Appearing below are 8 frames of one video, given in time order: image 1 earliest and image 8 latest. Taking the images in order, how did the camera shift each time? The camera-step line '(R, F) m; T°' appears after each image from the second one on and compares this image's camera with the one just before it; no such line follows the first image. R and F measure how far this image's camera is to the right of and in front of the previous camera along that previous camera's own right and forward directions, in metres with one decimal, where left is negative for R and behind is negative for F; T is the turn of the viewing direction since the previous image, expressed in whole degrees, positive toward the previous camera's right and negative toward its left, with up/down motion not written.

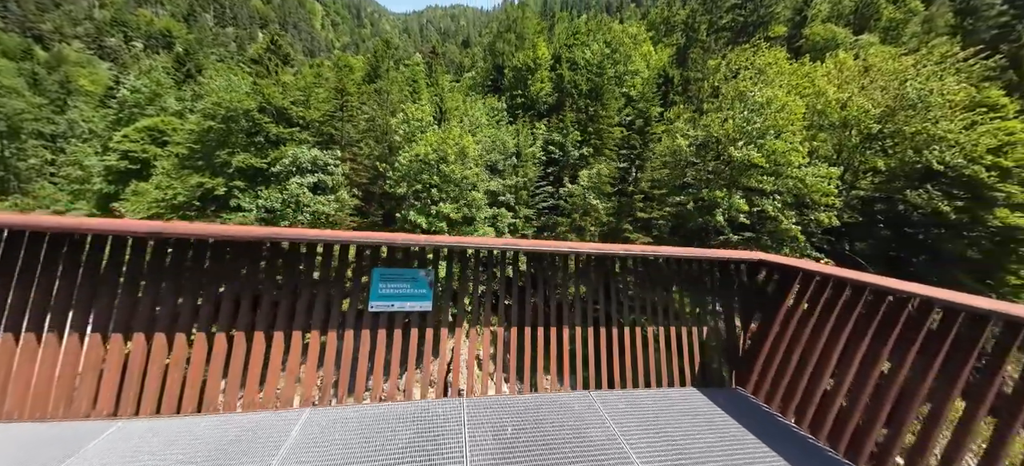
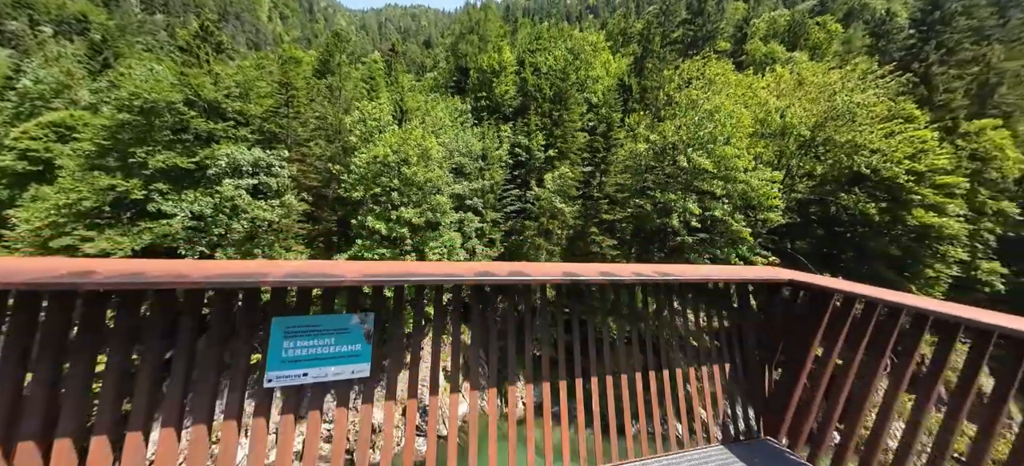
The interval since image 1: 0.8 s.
(-0.5, +0.3) m; +7°
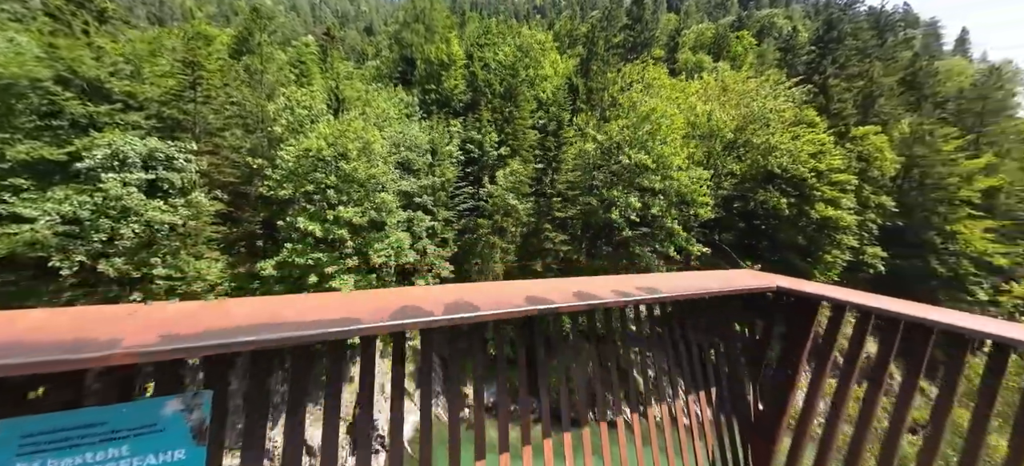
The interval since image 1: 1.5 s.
(-0.8, +0.3) m; +10°
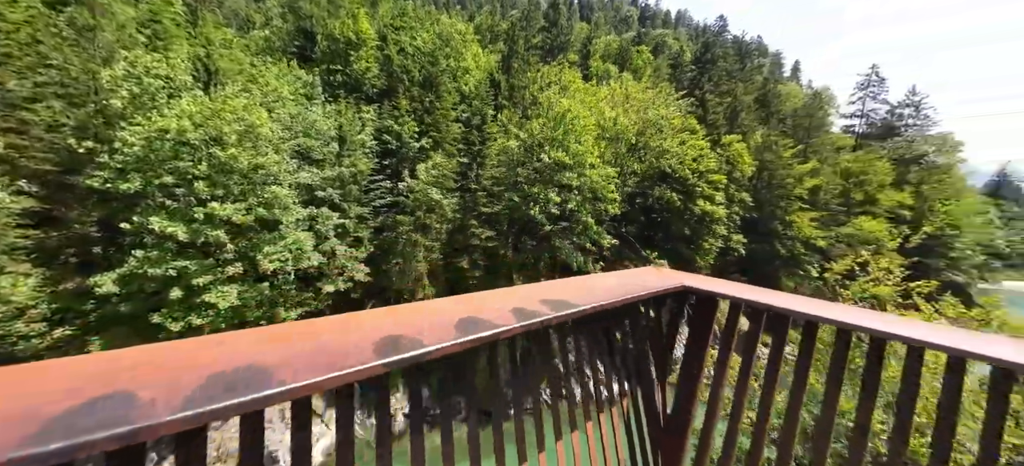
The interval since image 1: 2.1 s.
(-1.3, +0.5) m; +16°
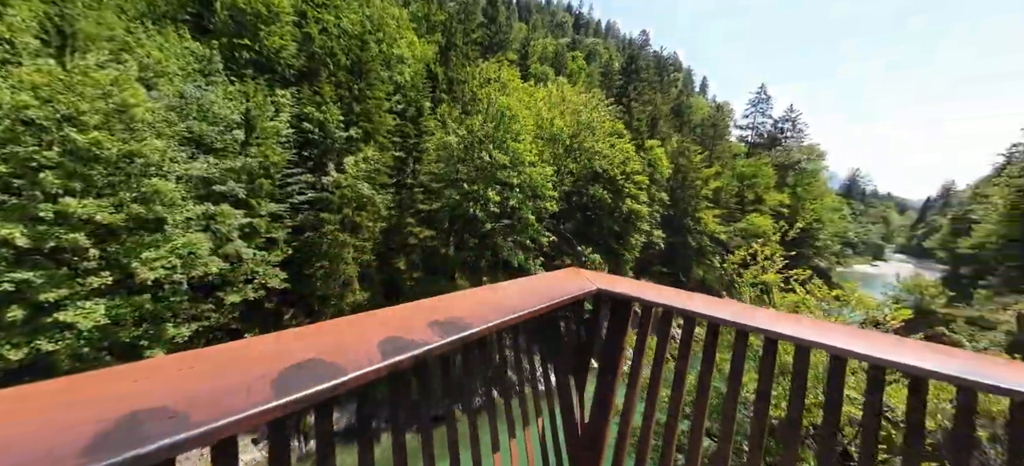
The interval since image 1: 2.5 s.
(-0.9, +0.4) m; +12°
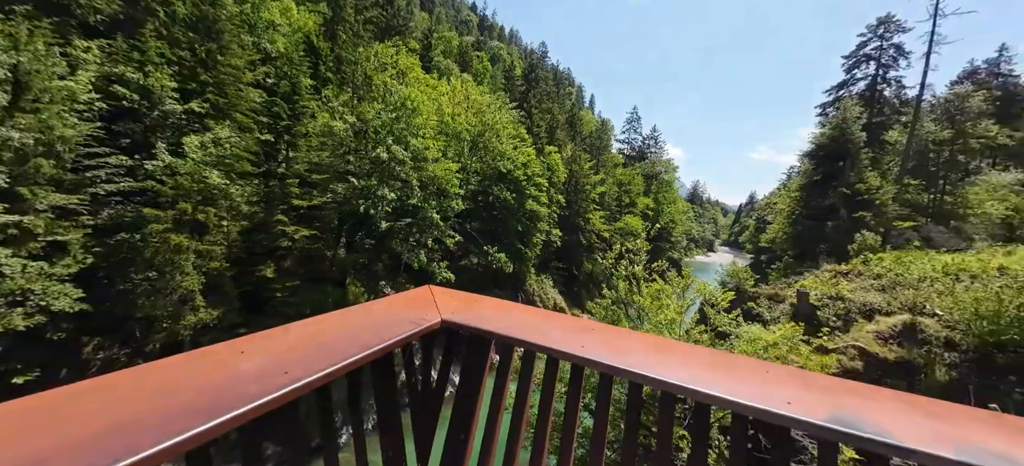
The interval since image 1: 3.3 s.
(-0.5, +1.1) m; +17°
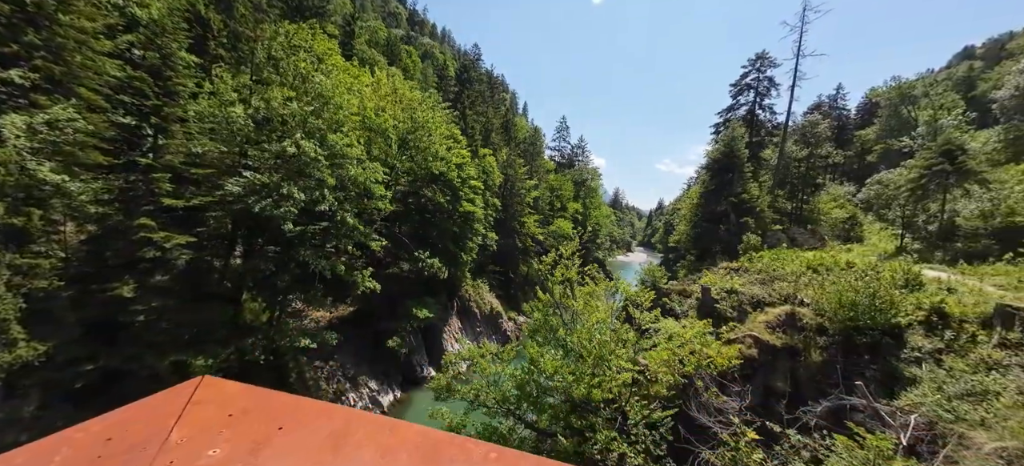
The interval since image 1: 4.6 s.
(+0.2, +1.1) m; +9°
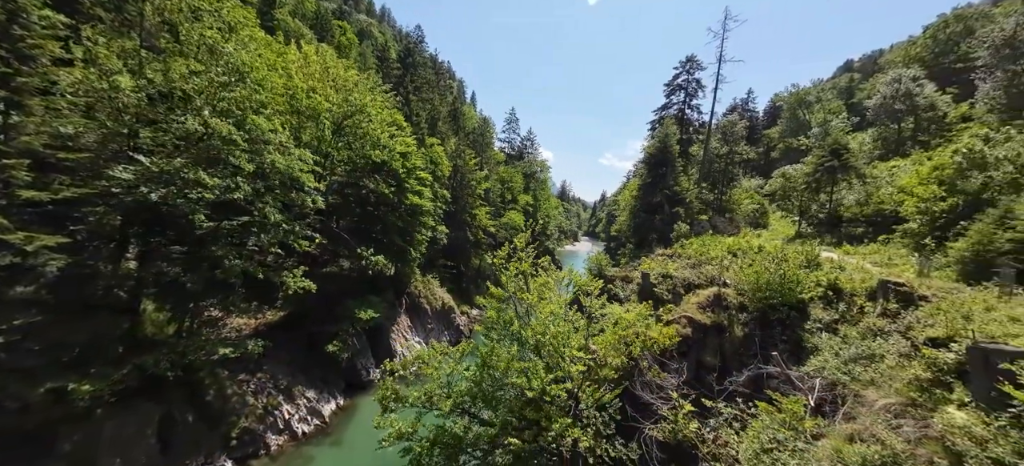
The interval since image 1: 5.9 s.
(+0.1, +0.7) m; +7°
